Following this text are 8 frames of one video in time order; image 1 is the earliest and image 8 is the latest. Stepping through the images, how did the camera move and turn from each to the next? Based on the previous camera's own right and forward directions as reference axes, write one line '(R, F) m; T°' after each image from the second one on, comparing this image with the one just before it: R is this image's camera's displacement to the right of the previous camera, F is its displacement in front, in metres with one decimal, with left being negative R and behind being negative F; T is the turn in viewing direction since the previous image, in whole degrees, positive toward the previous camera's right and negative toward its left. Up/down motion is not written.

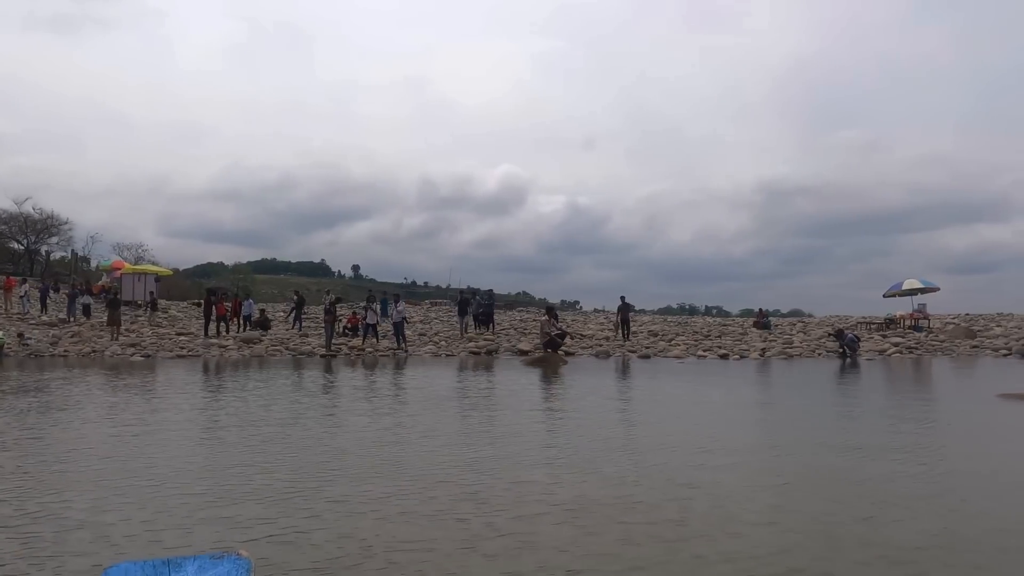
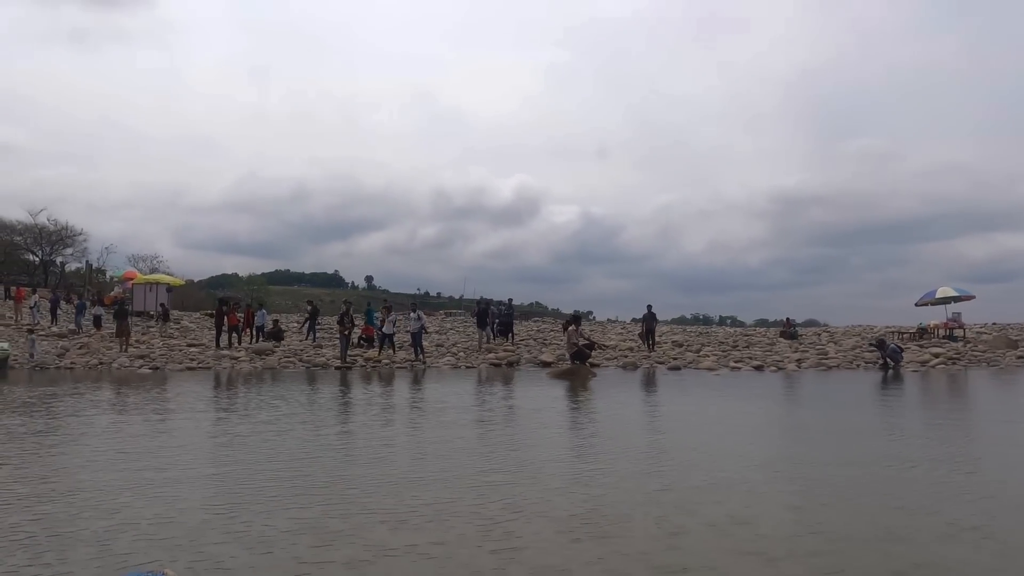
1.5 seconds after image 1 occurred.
(-0.2, +0.6) m; -1°
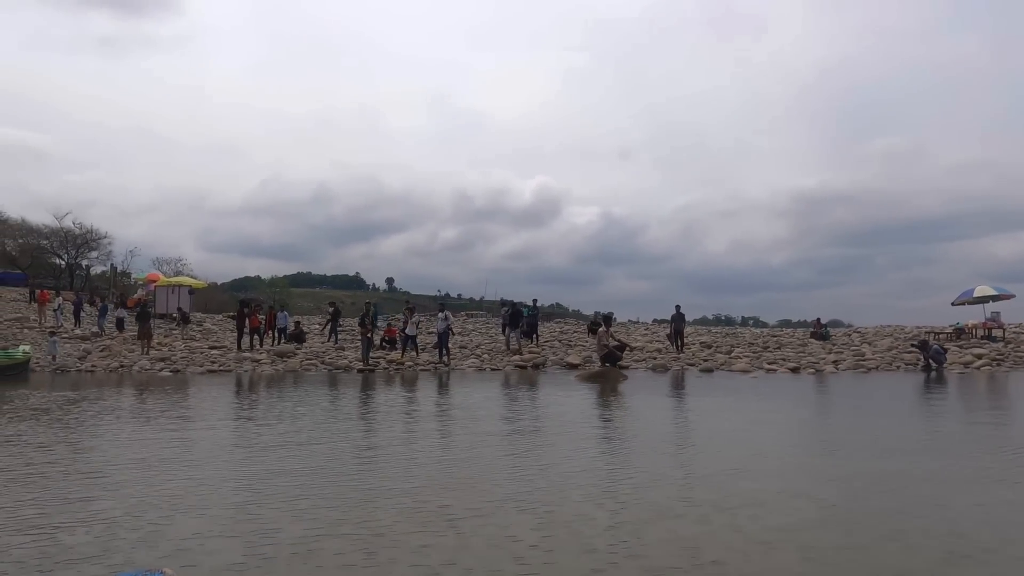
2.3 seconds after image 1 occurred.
(-0.1, +0.4) m; -2°
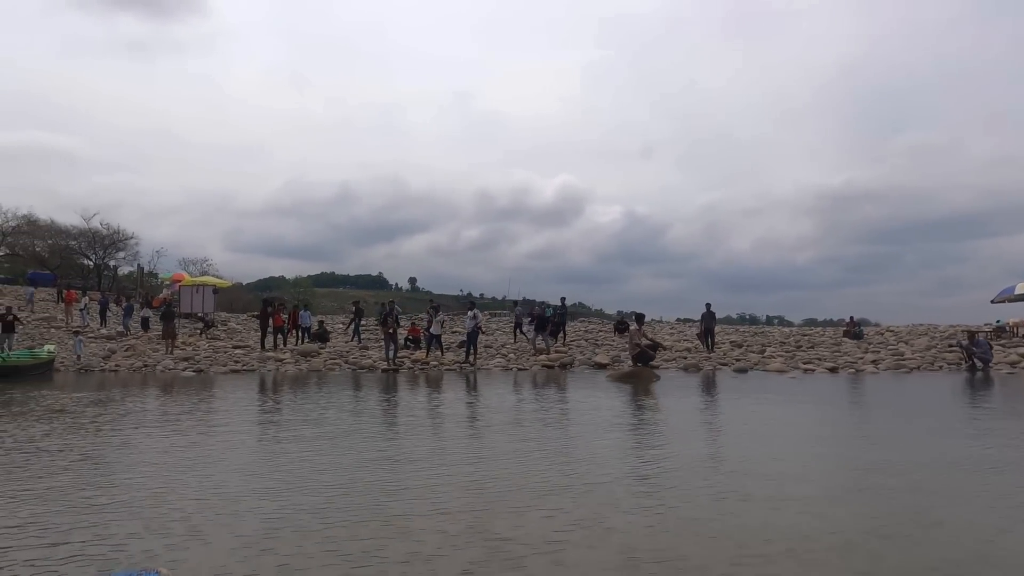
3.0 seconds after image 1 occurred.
(-0.1, +0.3) m; -2°
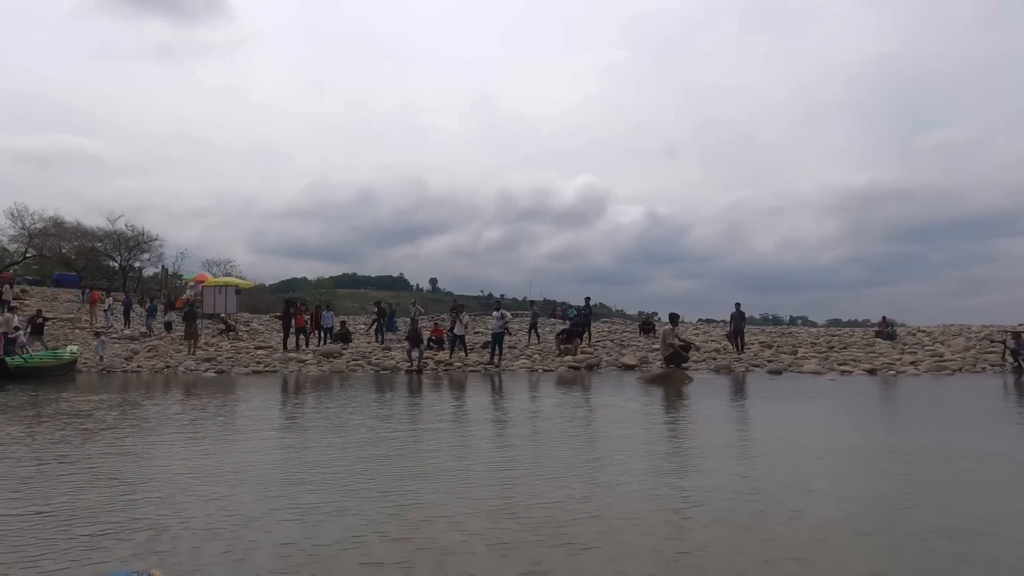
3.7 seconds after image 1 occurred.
(-0.1, +0.3) m; -2°
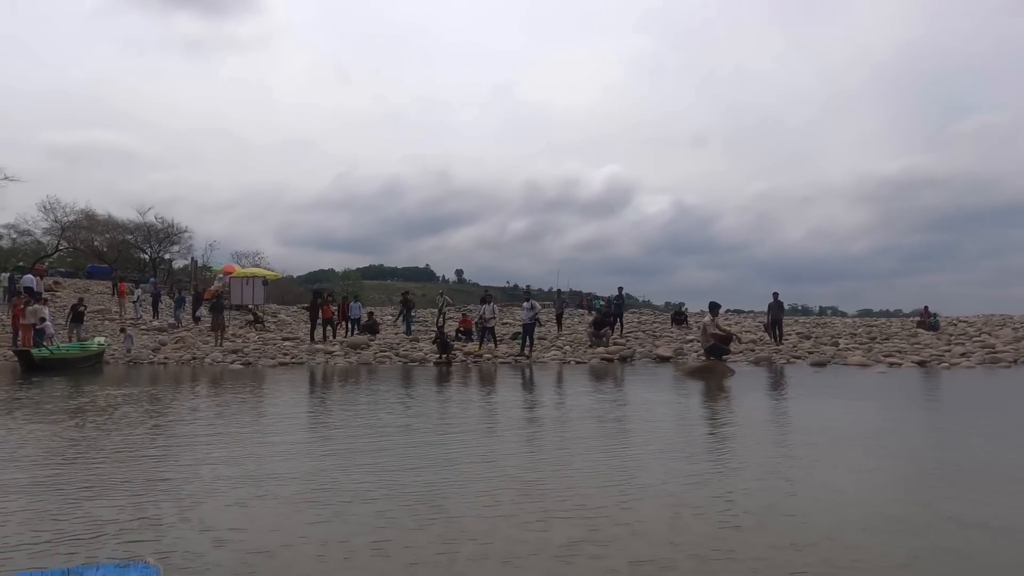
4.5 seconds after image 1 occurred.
(-0.1, +0.4) m; -2°
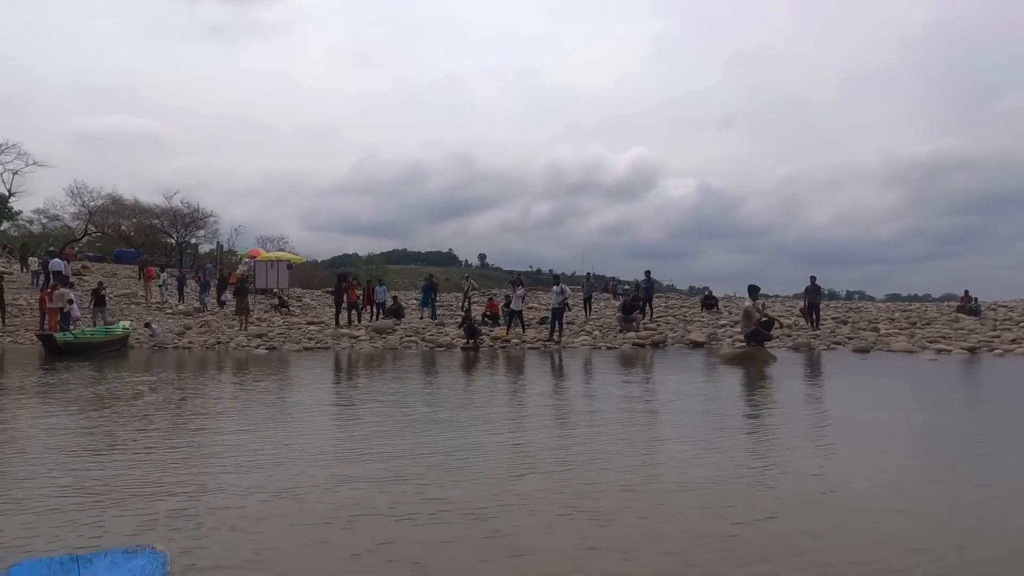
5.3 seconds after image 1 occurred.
(-0.1, +0.3) m; -2°
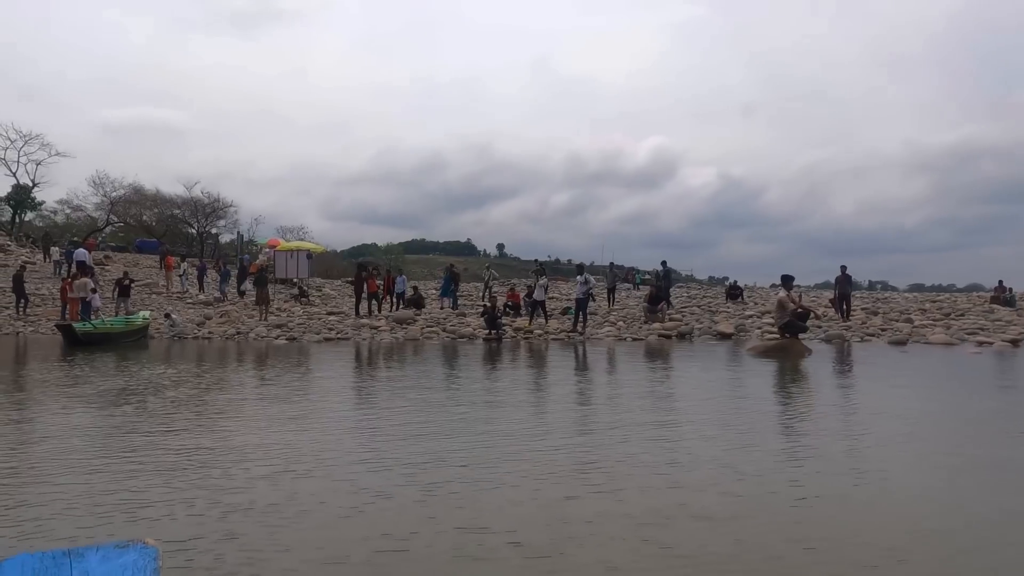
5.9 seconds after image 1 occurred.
(-0.1, +0.3) m; -1°
